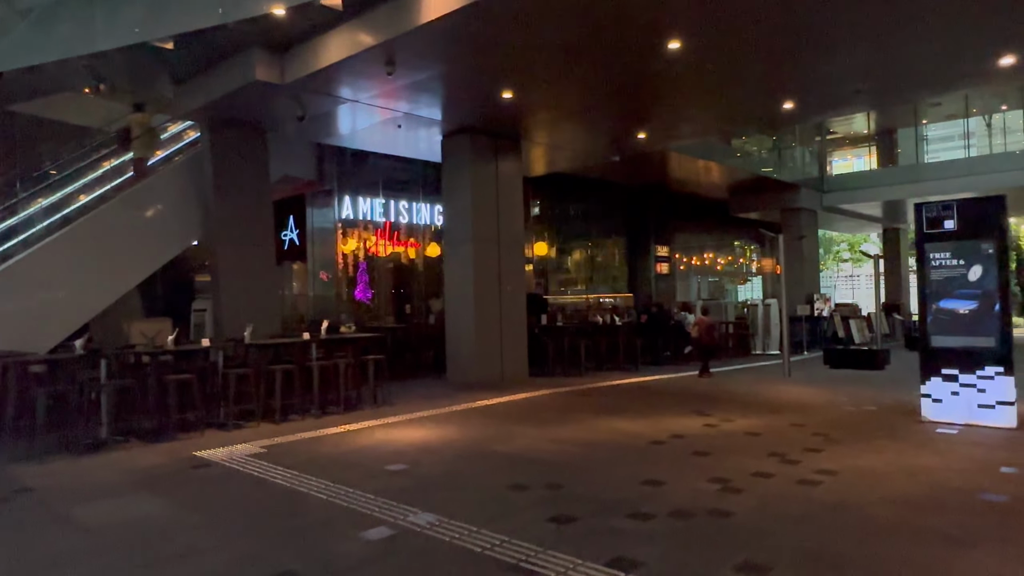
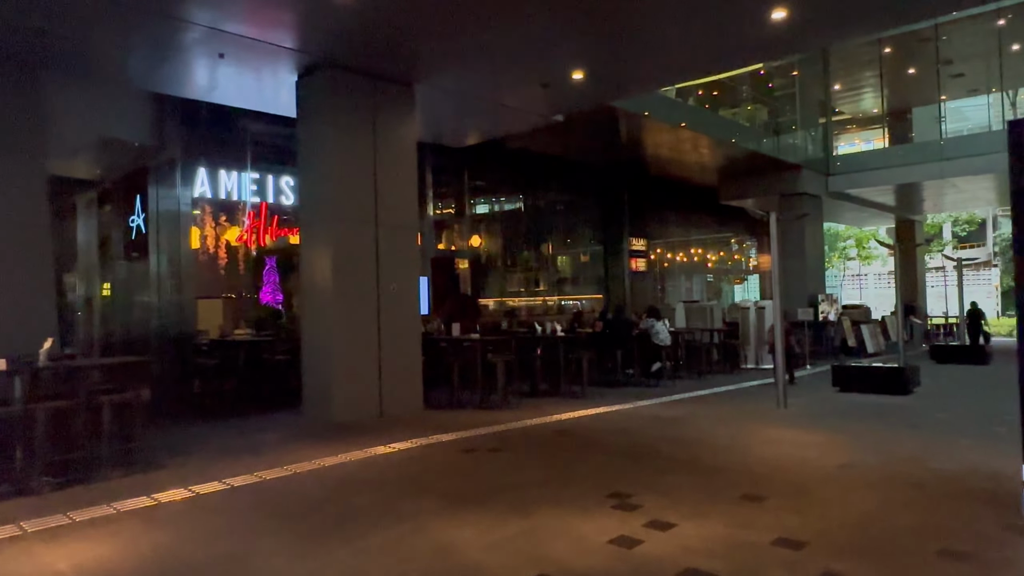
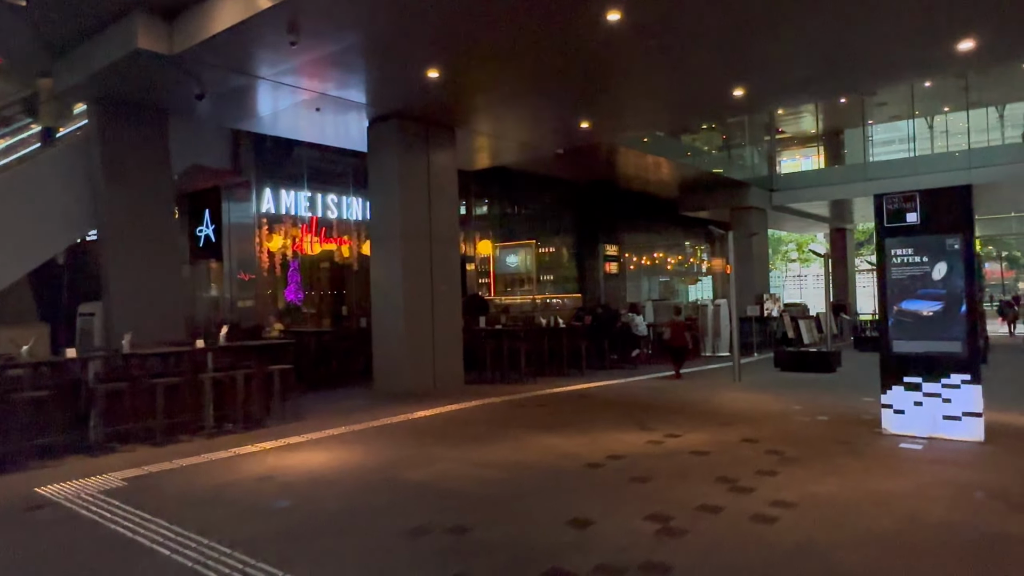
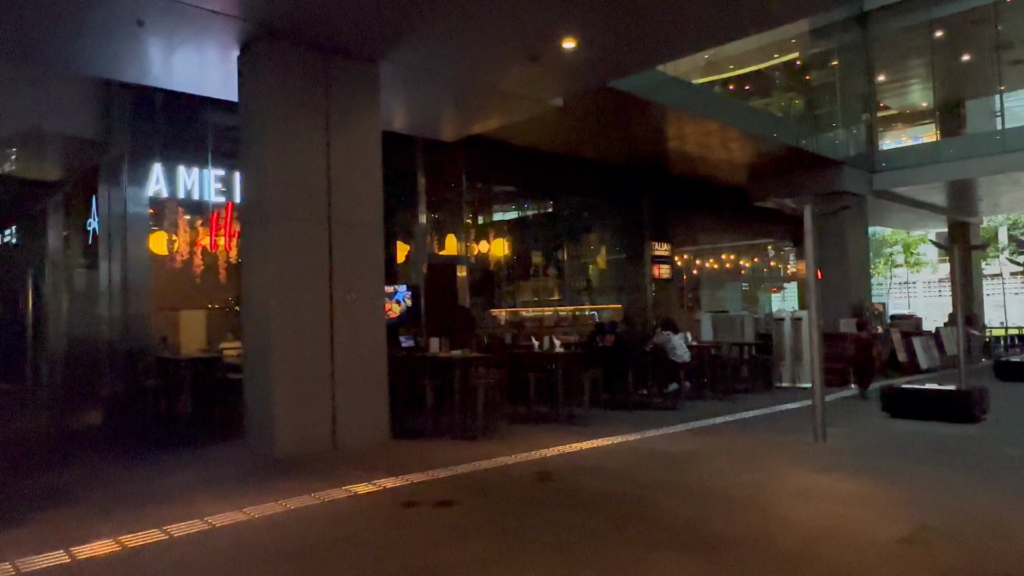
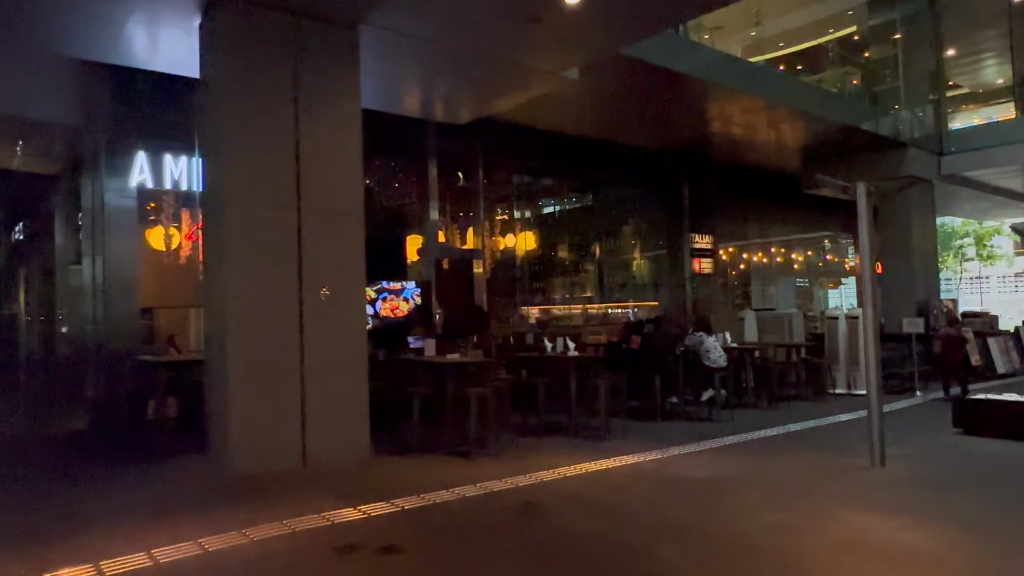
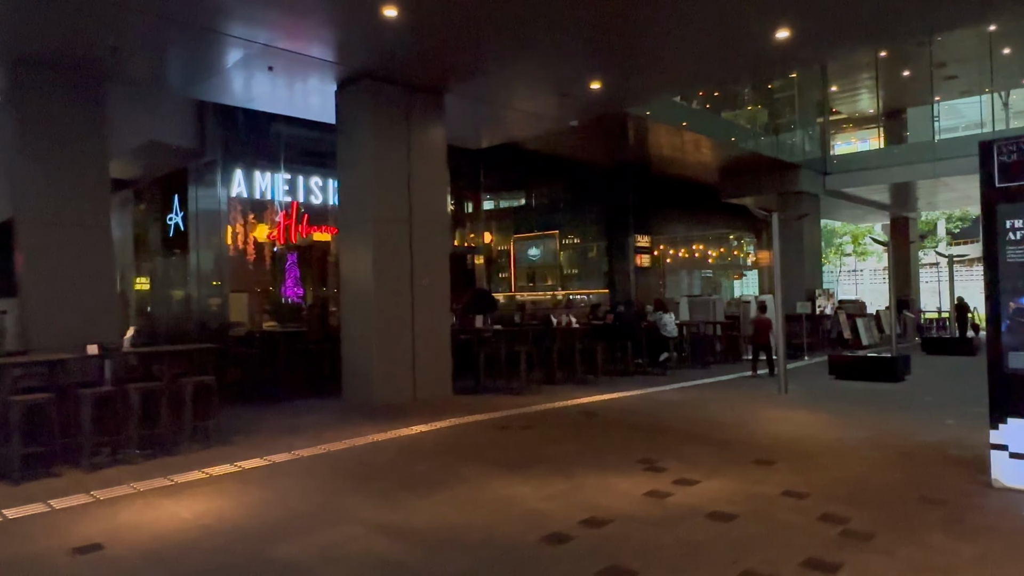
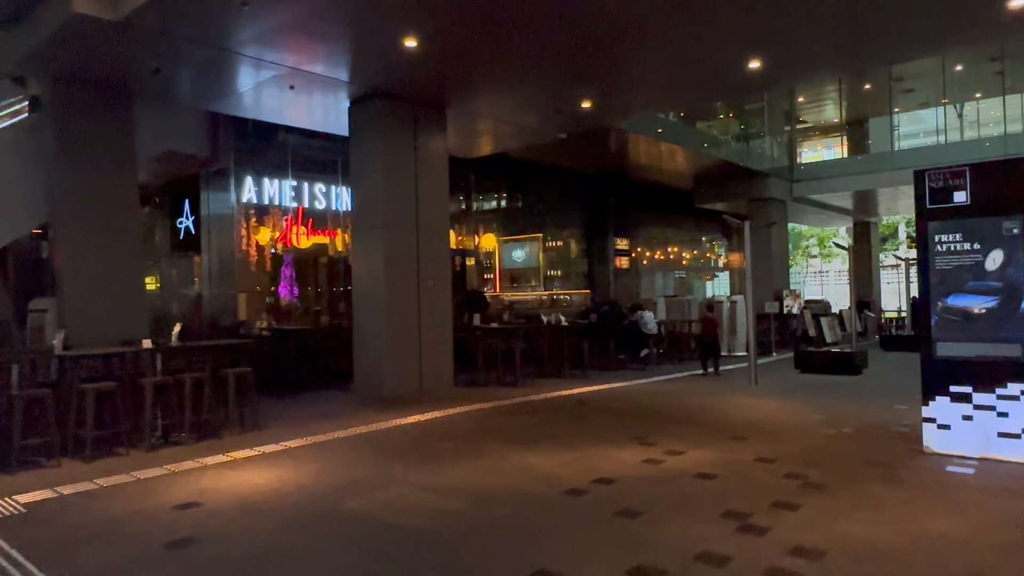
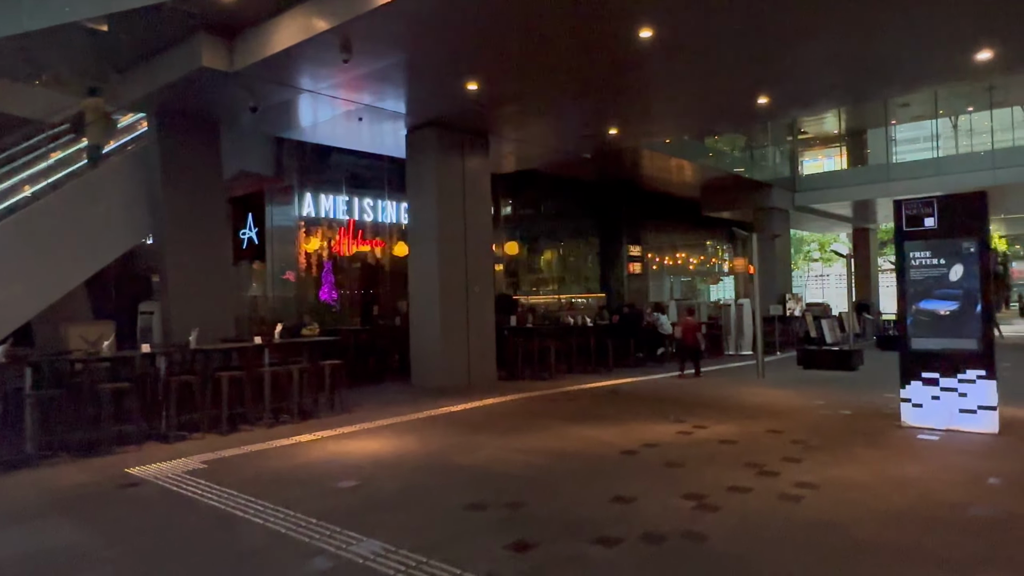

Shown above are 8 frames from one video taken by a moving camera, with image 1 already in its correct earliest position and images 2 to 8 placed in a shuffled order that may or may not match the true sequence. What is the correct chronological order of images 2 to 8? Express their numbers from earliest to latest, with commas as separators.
8, 3, 7, 6, 2, 4, 5
